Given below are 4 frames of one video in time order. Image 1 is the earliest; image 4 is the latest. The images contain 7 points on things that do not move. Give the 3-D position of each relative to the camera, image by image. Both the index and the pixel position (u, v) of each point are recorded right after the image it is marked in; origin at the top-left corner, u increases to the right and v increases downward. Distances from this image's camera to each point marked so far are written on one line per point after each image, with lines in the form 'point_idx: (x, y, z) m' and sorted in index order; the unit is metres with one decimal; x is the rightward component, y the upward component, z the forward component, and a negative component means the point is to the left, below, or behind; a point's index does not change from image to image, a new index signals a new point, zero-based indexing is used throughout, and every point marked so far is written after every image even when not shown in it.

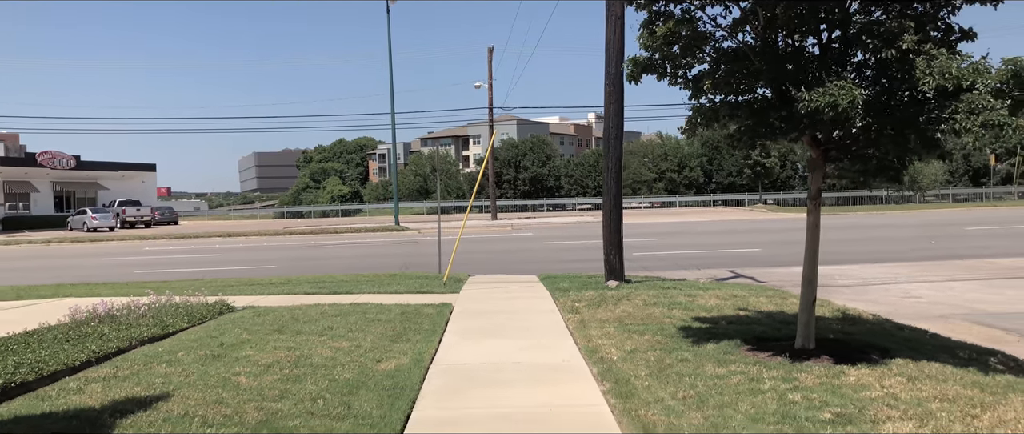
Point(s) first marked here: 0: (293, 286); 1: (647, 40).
0: (-3.9, -1.2, +11.6) m
1: (+1.3, +1.7, +6.3) m
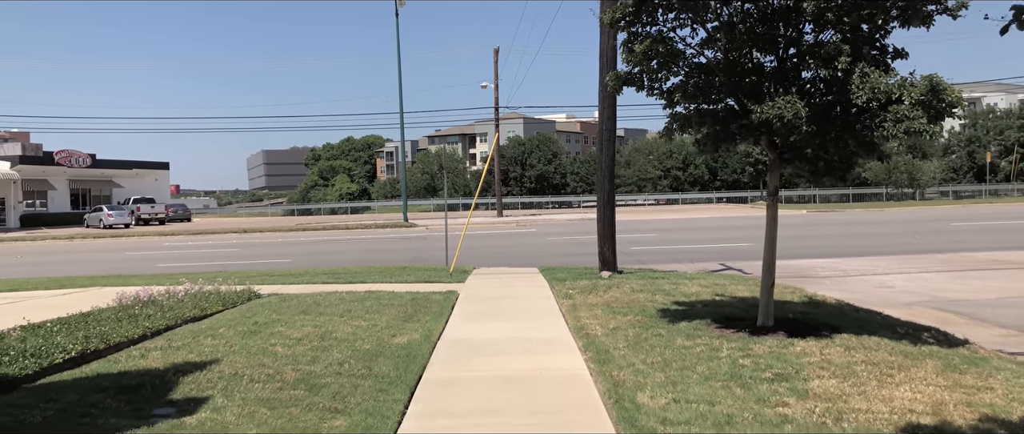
0: (-3.9, -1.1, +12.5) m
1: (+1.3, +1.8, +7.2) m
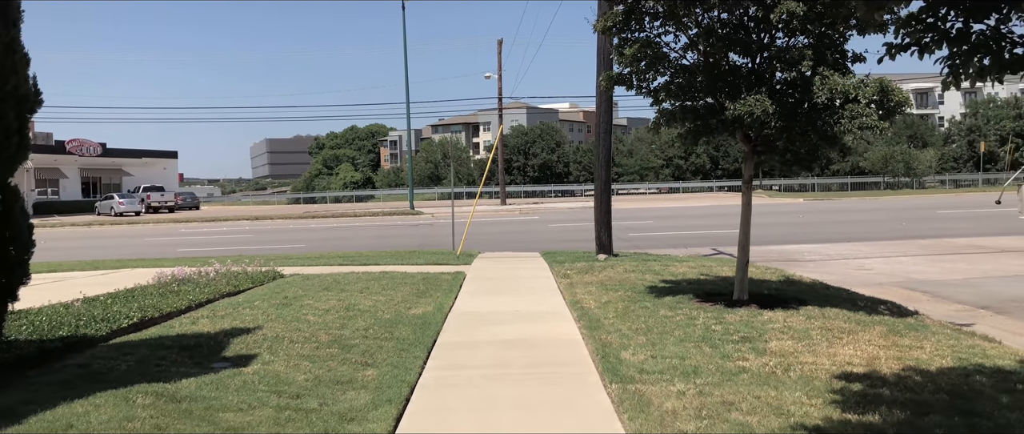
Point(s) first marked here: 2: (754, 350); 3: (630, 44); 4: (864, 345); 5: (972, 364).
0: (-3.8, -0.9, +13.4) m
1: (+1.3, +1.9, +8.0) m
2: (+2.1, -1.2, +5.7) m
3: (+1.4, +2.1, +7.9) m
4: (+3.2, -1.1, +5.9) m
5: (+3.7, -1.2, +5.3) m
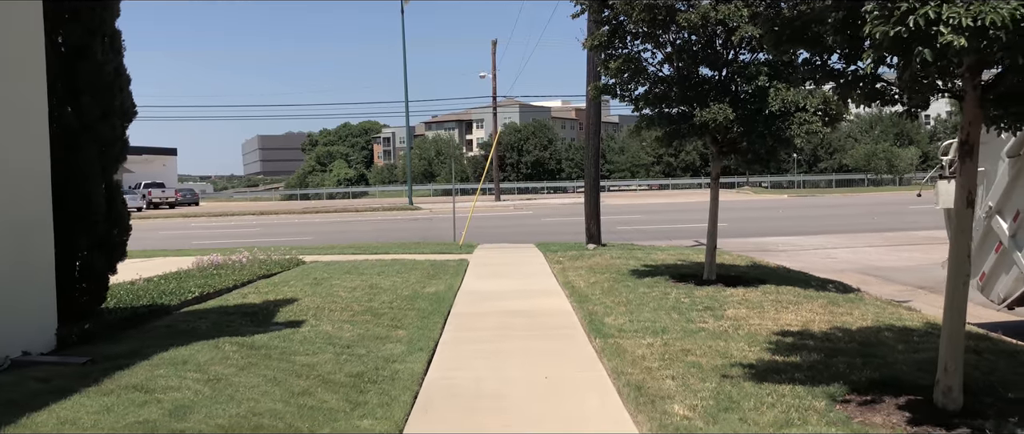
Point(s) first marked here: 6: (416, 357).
0: (-3.9, -0.7, +14.6) m
1: (+1.3, +2.1, +9.2) m
2: (+2.2, -1.1, +7.0) m
3: (+1.4, +2.2, +9.2) m
4: (+3.2, -1.0, +7.1) m
5: (+3.8, -1.1, +6.6) m
6: (-0.8, -1.2, +5.7) m
